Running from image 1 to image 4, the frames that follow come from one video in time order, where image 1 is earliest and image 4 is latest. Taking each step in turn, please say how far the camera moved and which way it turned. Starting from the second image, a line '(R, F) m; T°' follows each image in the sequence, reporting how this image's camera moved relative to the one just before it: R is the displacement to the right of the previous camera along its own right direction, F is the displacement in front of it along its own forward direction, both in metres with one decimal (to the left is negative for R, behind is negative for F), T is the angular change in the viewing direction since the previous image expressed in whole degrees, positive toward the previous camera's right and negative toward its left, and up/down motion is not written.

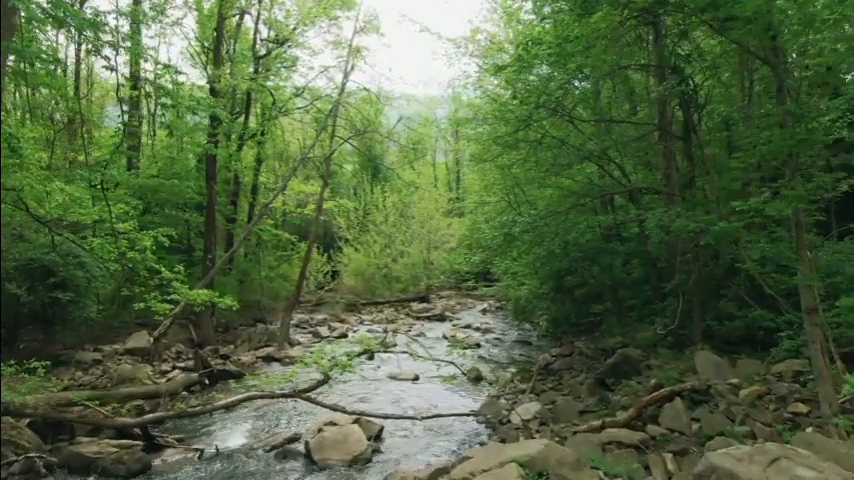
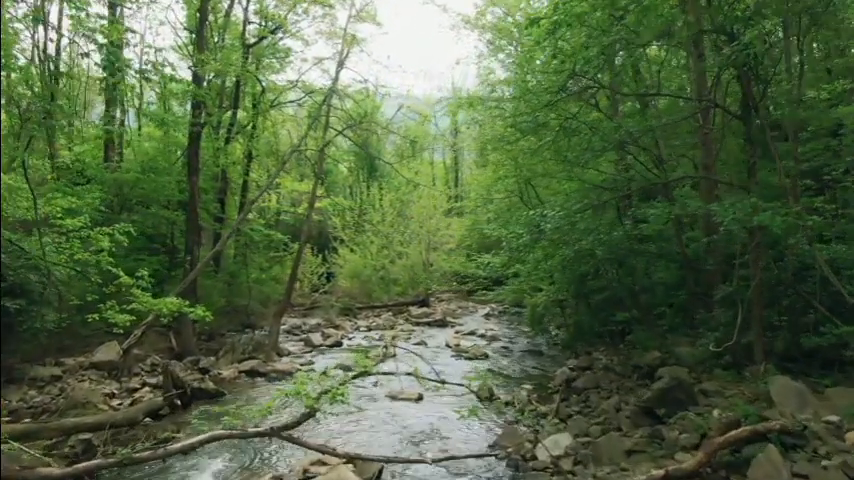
(-0.2, +1.7) m; 0°
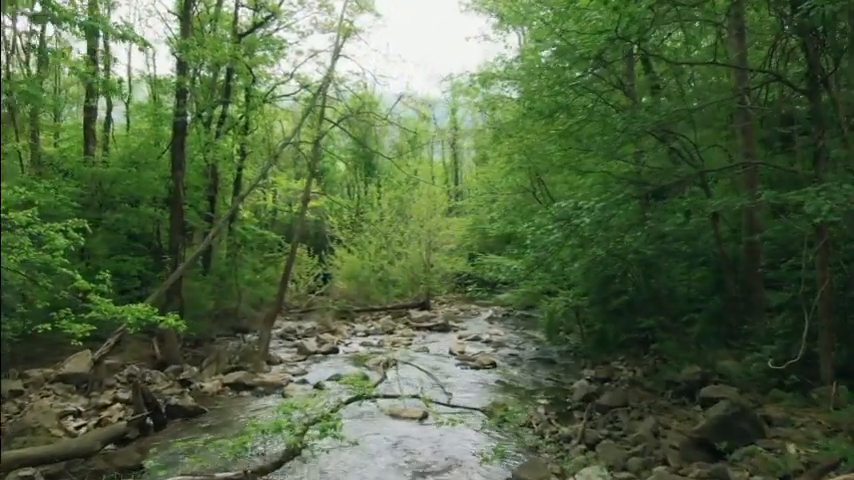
(-0.1, +1.3) m; 0°
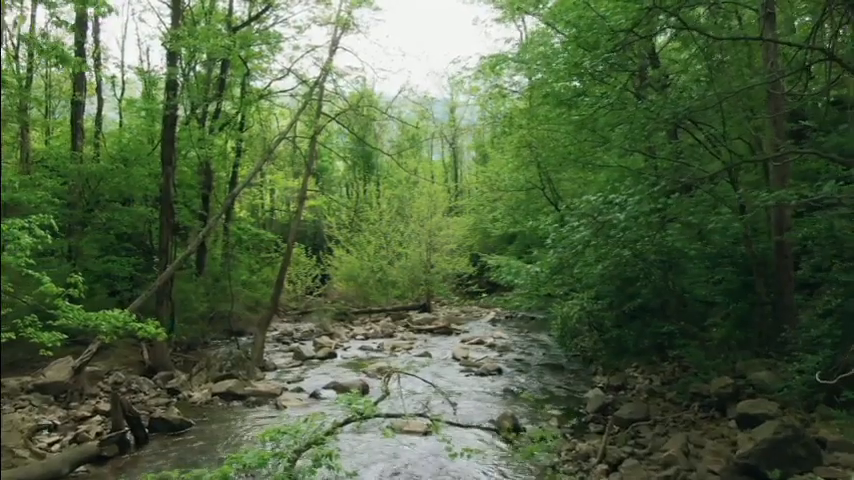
(-0.1, +0.8) m; 0°
